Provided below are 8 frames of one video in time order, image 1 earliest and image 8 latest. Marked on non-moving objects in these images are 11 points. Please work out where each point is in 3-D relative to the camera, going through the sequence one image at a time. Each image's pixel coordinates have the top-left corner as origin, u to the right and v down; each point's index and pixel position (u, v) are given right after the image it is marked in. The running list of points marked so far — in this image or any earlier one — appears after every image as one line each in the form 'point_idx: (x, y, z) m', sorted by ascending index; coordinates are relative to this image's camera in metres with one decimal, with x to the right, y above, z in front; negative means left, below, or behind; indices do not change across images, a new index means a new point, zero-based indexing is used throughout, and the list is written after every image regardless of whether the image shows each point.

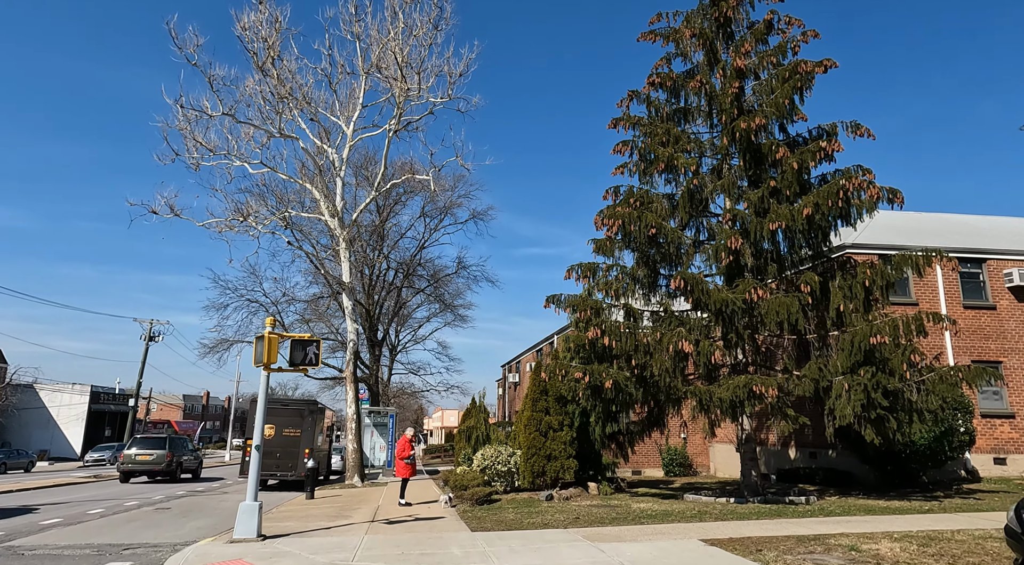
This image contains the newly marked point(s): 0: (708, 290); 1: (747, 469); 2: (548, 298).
0: (+3.8, -0.1, +12.9) m
1: (+5.2, -4.1, +14.7) m
2: (+0.9, -0.4, +16.3) m
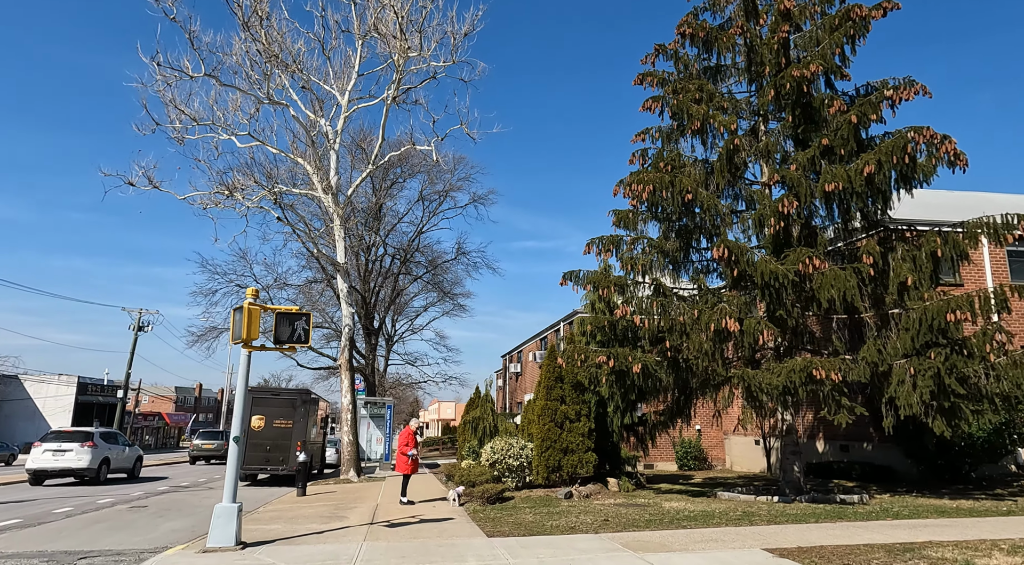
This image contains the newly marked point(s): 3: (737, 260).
0: (+4.1, +0.4, +11.4) m
1: (+5.5, -3.6, +13.2) m
2: (+1.2, +0.2, +14.8) m
3: (+3.8, +0.4, +11.2) m
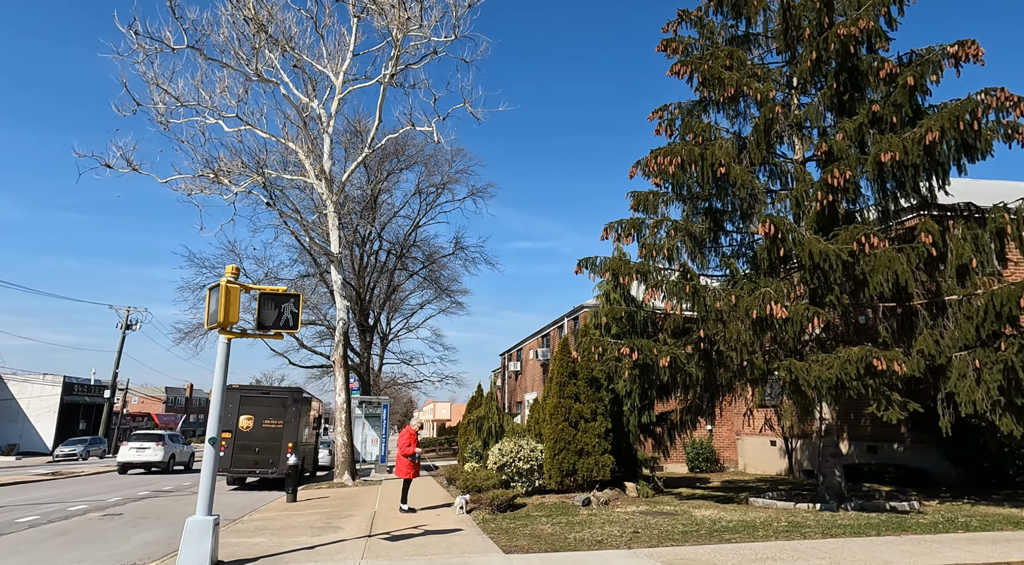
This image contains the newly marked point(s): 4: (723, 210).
0: (+4.4, +0.7, +10.2) m
1: (+5.7, -3.3, +12.0) m
2: (+1.4, +0.4, +13.5) m
3: (+4.1, +0.7, +10.0) m
4: (+3.9, +1.3, +12.1) m
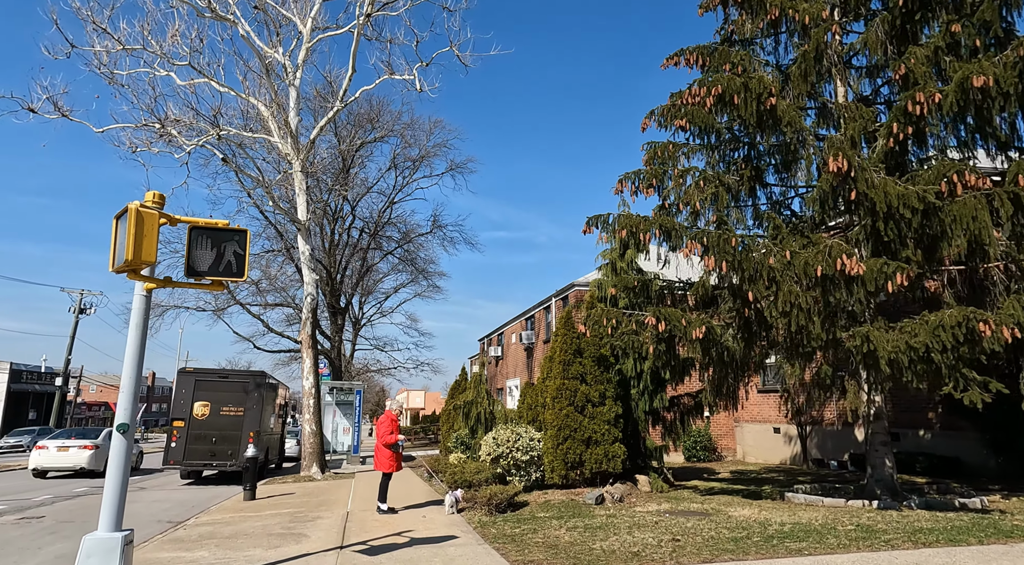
0: (+4.5, +1.2, +8.4) m
1: (+5.7, -2.7, +10.3) m
2: (+1.3, +1.1, +11.6) m
3: (+4.2, +1.3, +8.2) m
4: (+3.9, +2.0, +10.3) m
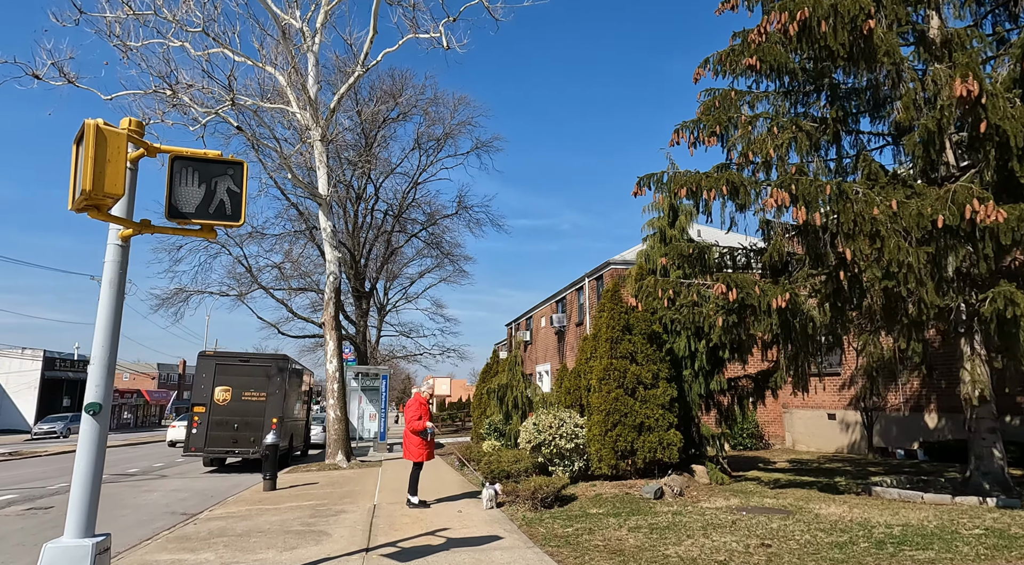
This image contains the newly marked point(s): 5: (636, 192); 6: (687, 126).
0: (+5.0, +1.7, +7.0) m
1: (+6.3, -2.2, +8.9) m
2: (+2.0, +1.6, +10.3) m
3: (+4.7, +1.7, +6.8) m
4: (+4.5, +2.5, +8.9) m
5: (+1.9, +1.4, +10.3) m
6: (+2.6, +2.3, +9.9) m
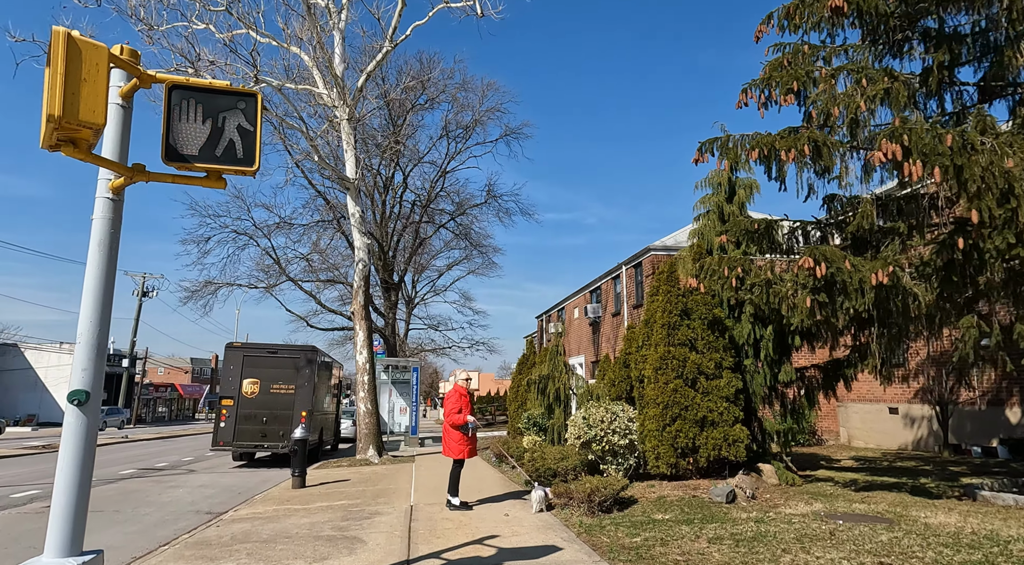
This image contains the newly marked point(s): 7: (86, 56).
0: (+5.5, +2.0, +5.8) m
1: (+6.9, -1.9, +7.8) m
2: (+2.6, +1.9, +9.3) m
3: (+5.2, +2.0, +5.7) m
4: (+5.1, +2.8, +7.7) m
5: (+2.6, +1.7, +9.2) m
6: (+3.2, +2.6, +8.9) m
7: (-2.0, +1.1, +3.2) m
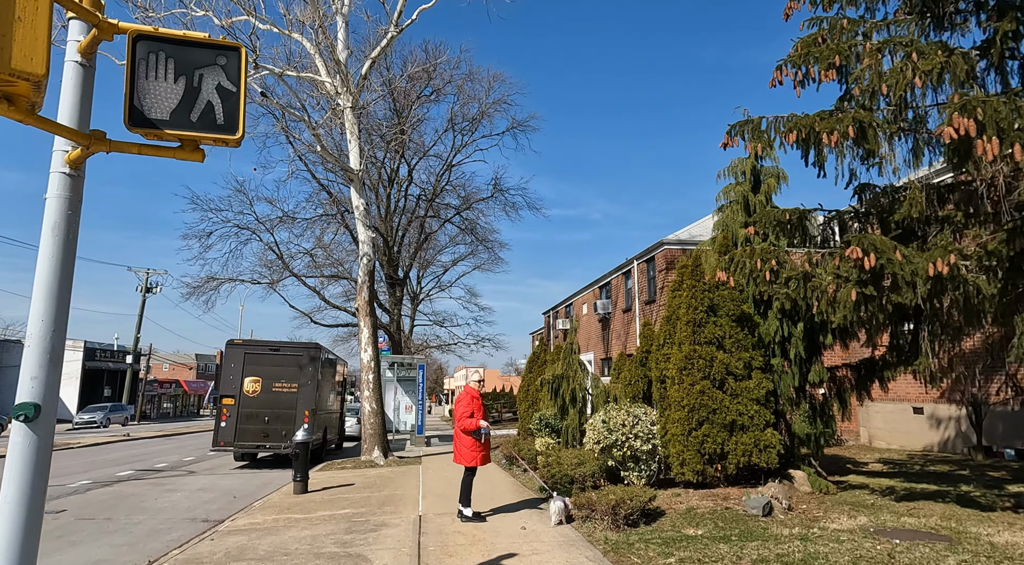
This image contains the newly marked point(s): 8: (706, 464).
0: (+5.7, +2.1, +5.1) m
1: (+7.1, -1.8, +7.1) m
2: (+2.8, +2.0, +8.6) m
3: (+5.4, +2.1, +5.0) m
4: (+5.3, +2.8, +7.1) m
5: (+2.8, +1.8, +8.6) m
6: (+3.4, +2.7, +8.2) m
7: (-1.8, +1.1, +2.6) m
8: (+2.6, -2.4, +8.8) m
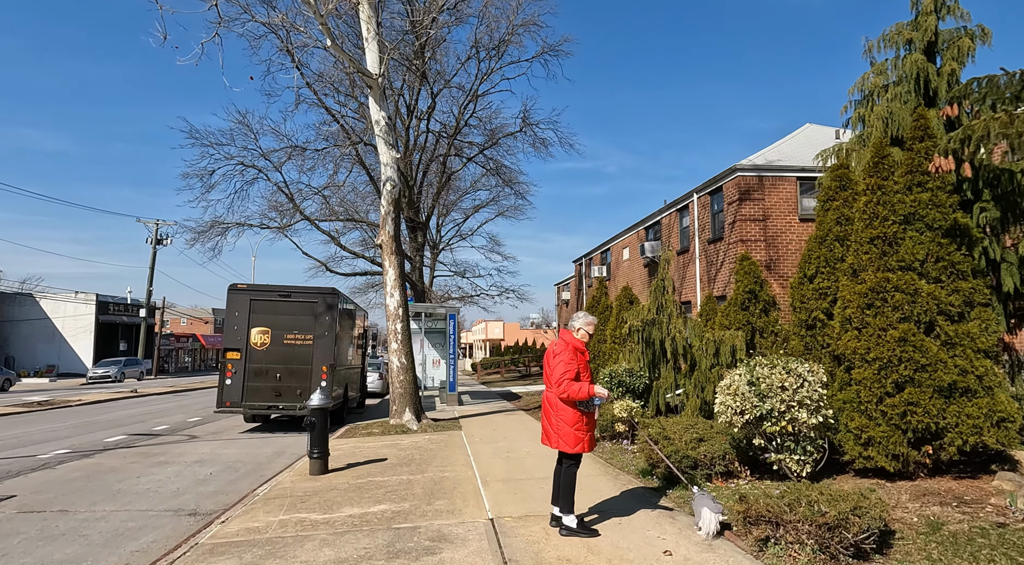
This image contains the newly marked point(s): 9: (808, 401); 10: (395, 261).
0: (+6.6, +2.8, +2.0) m
1: (+8.1, -1.0, +4.1) m
2: (+3.8, +2.9, +5.5) m
3: (+6.3, +2.8, +1.8) m
4: (+6.2, +3.7, +3.8) m
5: (+3.7, +2.7, +5.5) m
6: (+4.4, +3.6, +5.0) m
7: (-1.0, +1.6, -0.4) m
8: (+3.6, -1.5, +6.0) m
9: (+2.8, -1.1, +6.3) m
10: (-2.6, +0.5, +14.7) m
